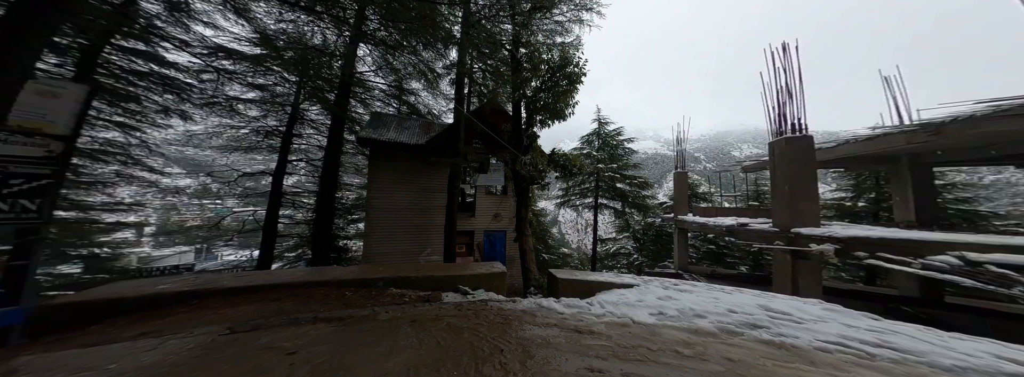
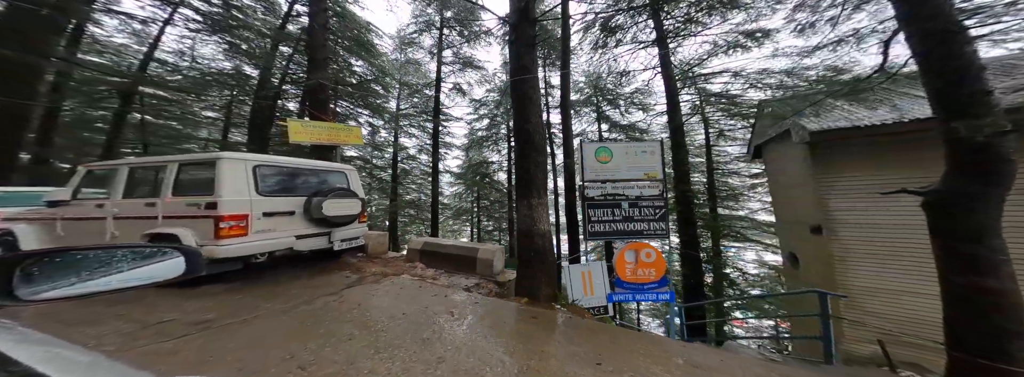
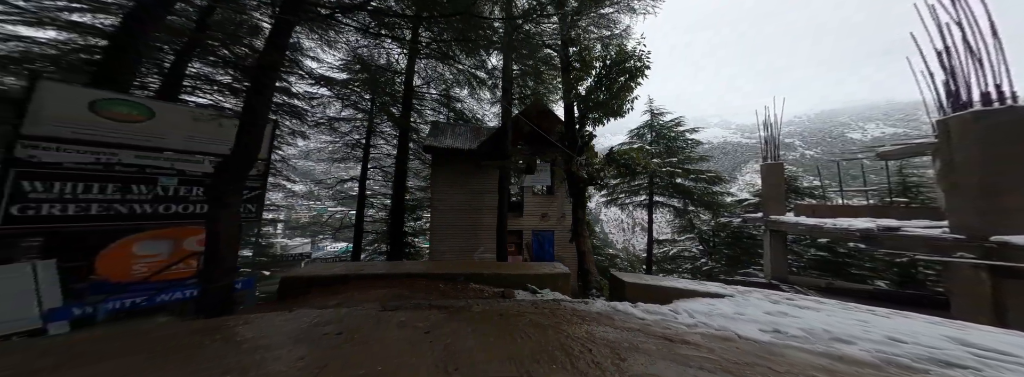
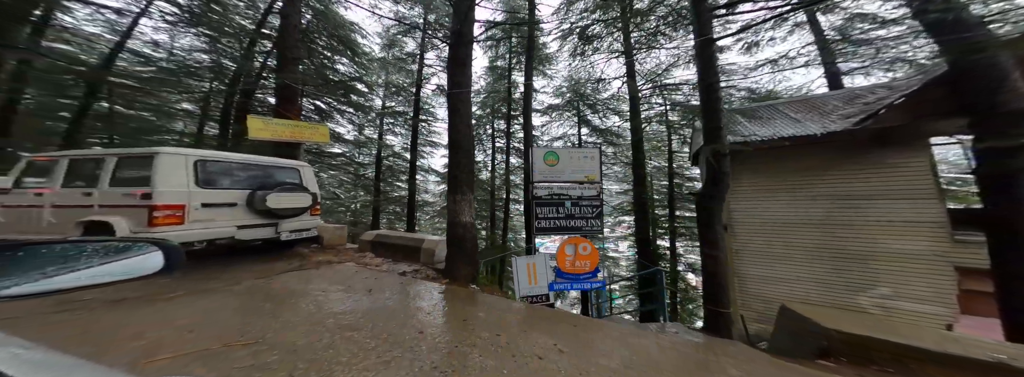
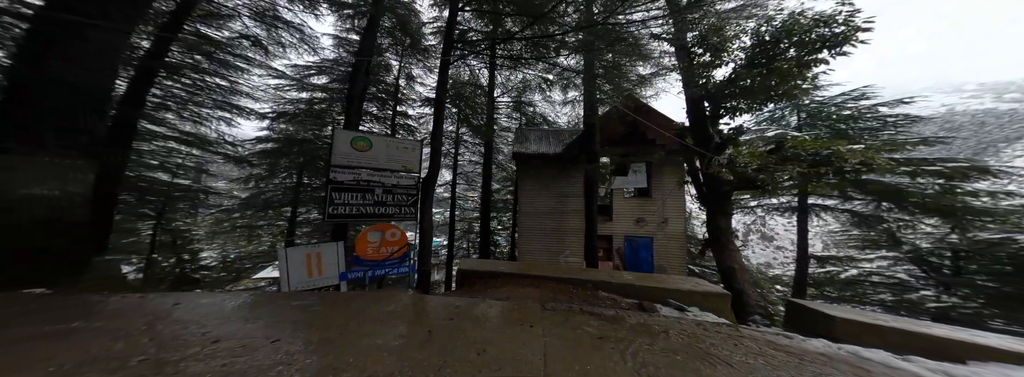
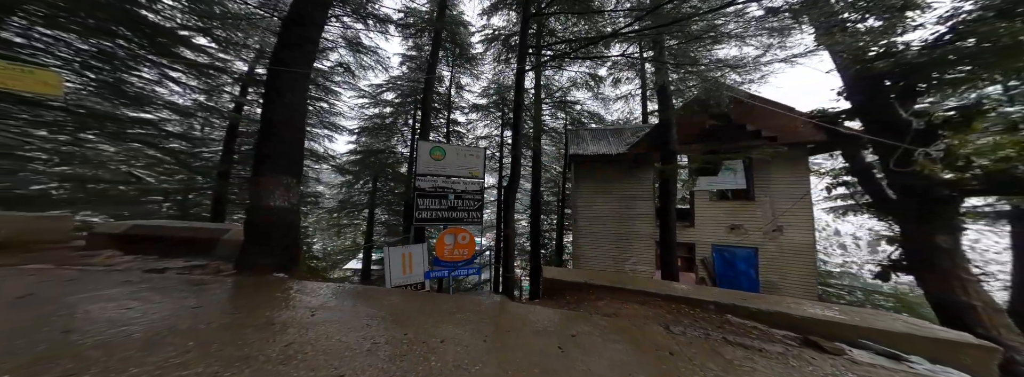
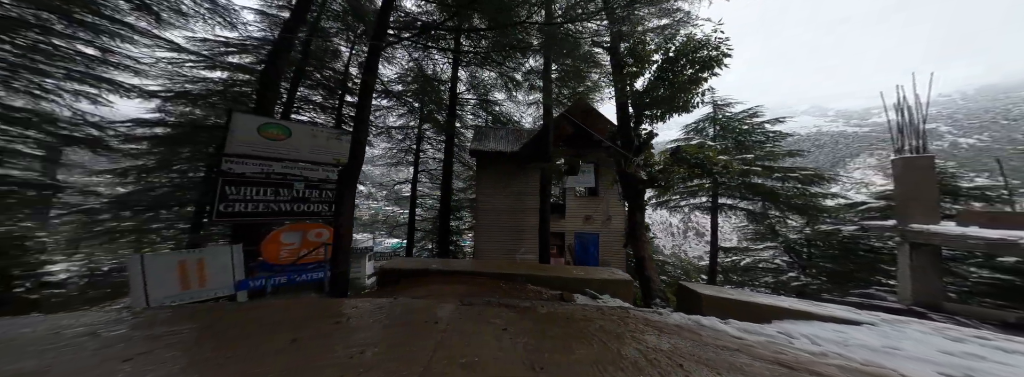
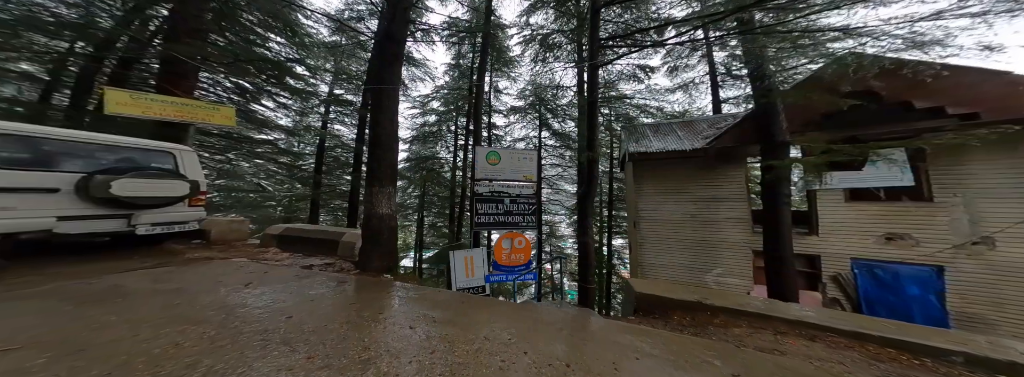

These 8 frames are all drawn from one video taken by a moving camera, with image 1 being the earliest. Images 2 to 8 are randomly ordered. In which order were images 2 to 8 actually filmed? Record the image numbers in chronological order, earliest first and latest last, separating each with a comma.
3, 7, 5, 6, 8, 4, 2
